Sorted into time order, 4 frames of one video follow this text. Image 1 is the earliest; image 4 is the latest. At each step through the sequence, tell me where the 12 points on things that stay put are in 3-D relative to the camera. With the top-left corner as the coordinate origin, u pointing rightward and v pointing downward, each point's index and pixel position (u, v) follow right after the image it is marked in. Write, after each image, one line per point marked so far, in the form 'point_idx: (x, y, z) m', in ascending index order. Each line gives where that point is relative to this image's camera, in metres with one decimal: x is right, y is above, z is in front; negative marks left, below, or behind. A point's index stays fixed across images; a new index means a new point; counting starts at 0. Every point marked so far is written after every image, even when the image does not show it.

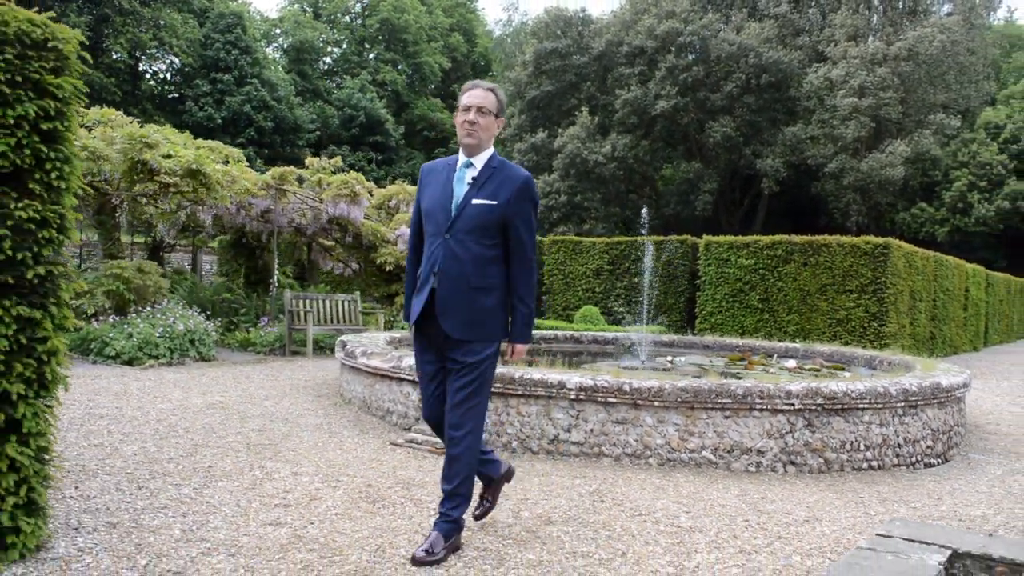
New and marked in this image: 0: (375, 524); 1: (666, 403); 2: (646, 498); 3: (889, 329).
0: (-0.5, -1.0, +3.5) m
1: (+0.9, -0.7, +5.0) m
2: (+0.7, -1.0, +4.3) m
3: (+5.1, -0.6, +11.7) m
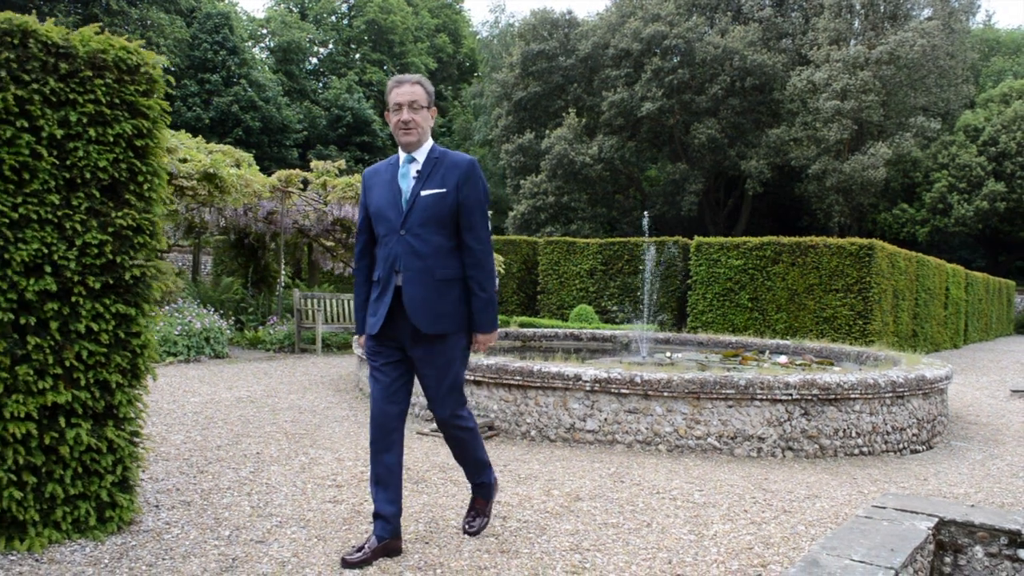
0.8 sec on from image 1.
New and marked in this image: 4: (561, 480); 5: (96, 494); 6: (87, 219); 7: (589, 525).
0: (-0.4, -1.0, +3.9) m
1: (+1.0, -0.7, +5.4) m
2: (+0.8, -1.0, +4.7) m
3: (+5.1, -0.5, +12.1) m
4: (+0.3, -1.0, +4.5) m
5: (-1.6, -0.8, +3.2) m
6: (-1.5, +0.3, +3.1) m
7: (+0.4, -1.0, +3.7) m
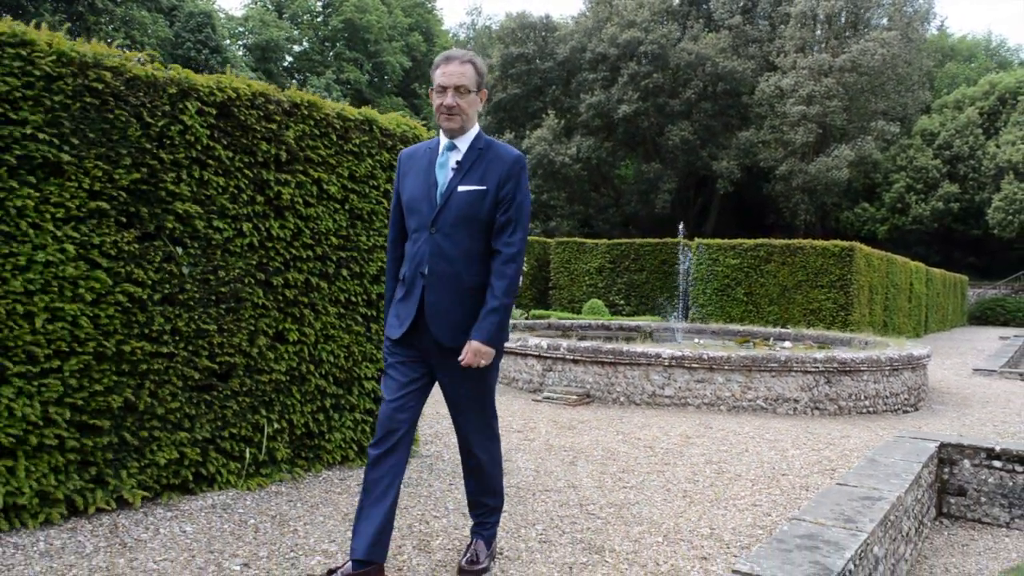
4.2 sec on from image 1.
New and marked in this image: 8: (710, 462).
0: (+0.5, -1.0, +5.6) m
1: (+1.8, -0.6, +7.1) m
2: (+1.7, -1.0, +6.4) m
3: (+5.6, -0.5, +14.0) m
4: (+1.1, -1.0, +6.2) m
5: (-0.6, -0.8, +4.9) m
6: (-0.6, +0.2, +4.7) m
7: (+1.2, -1.0, +5.4) m
8: (+1.2, -1.0, +5.1) m
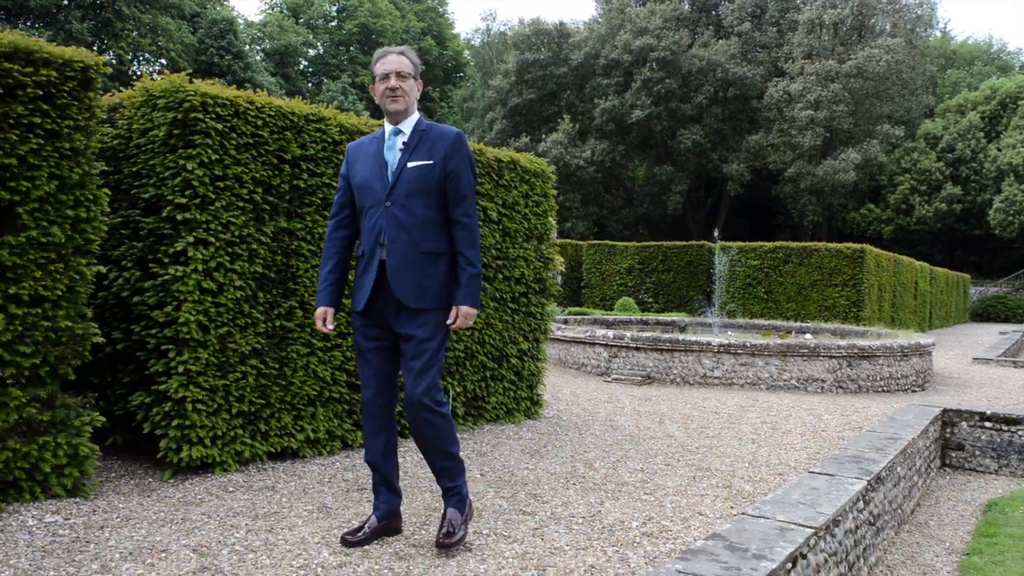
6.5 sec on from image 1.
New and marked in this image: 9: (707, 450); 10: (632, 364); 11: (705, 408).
0: (+1.2, -1.0, +7.1) m
1: (+2.6, -0.6, +8.6) m
2: (+2.4, -1.0, +7.9) m
3: (+6.4, -0.5, +15.5) m
4: (+1.9, -1.0, +7.7) m
5: (+0.1, -0.8, +6.4) m
6: (+0.1, +0.2, +6.2) m
7: (+2.0, -1.0, +6.9) m
8: (+1.9, -1.0, +6.6) m
9: (+1.2, -1.0, +5.4) m
10: (+1.3, -0.8, +9.2) m
11: (+1.6, -1.0, +7.1) m
